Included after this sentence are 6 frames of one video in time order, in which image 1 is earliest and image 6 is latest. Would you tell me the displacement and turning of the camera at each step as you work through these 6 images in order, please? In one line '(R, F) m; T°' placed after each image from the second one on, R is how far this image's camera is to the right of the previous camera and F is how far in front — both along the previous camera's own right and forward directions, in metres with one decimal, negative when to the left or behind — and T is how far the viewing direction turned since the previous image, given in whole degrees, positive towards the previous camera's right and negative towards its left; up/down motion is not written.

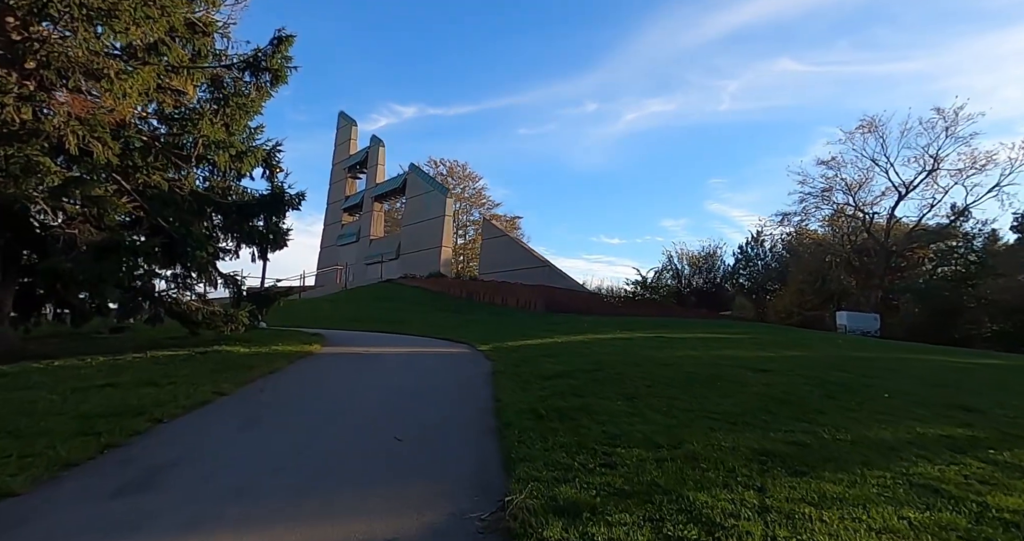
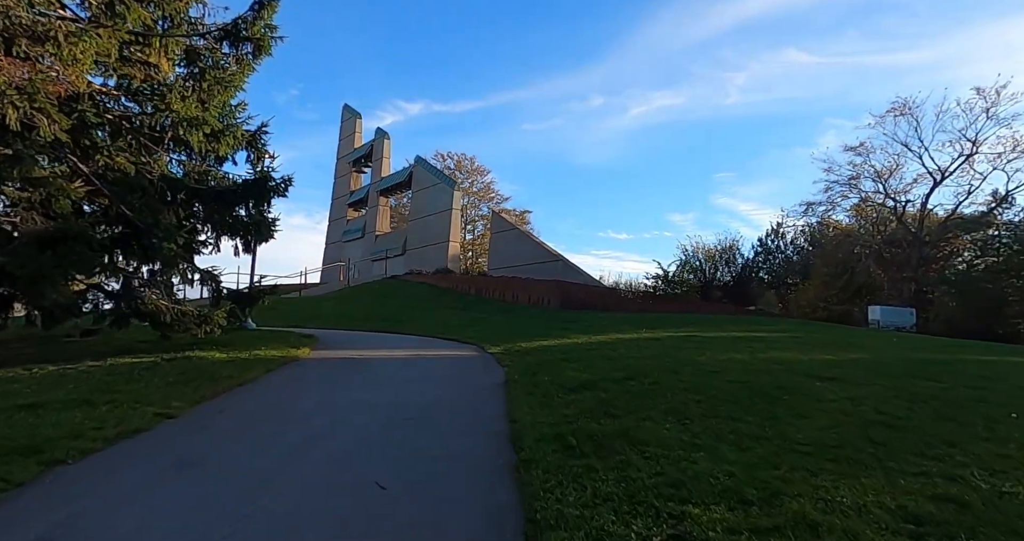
(-0.1, +1.6) m; -1°
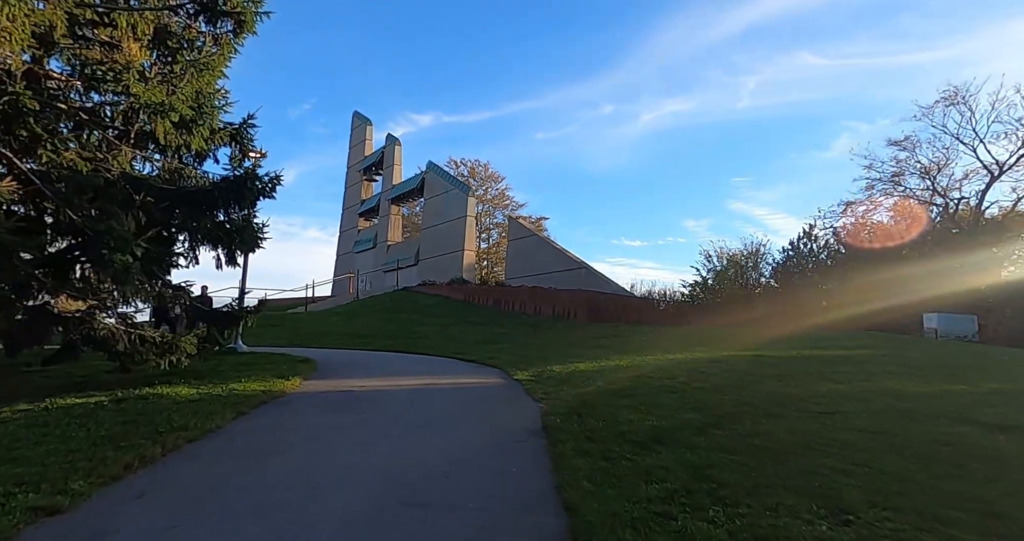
(-0.4, +2.1) m; -2°
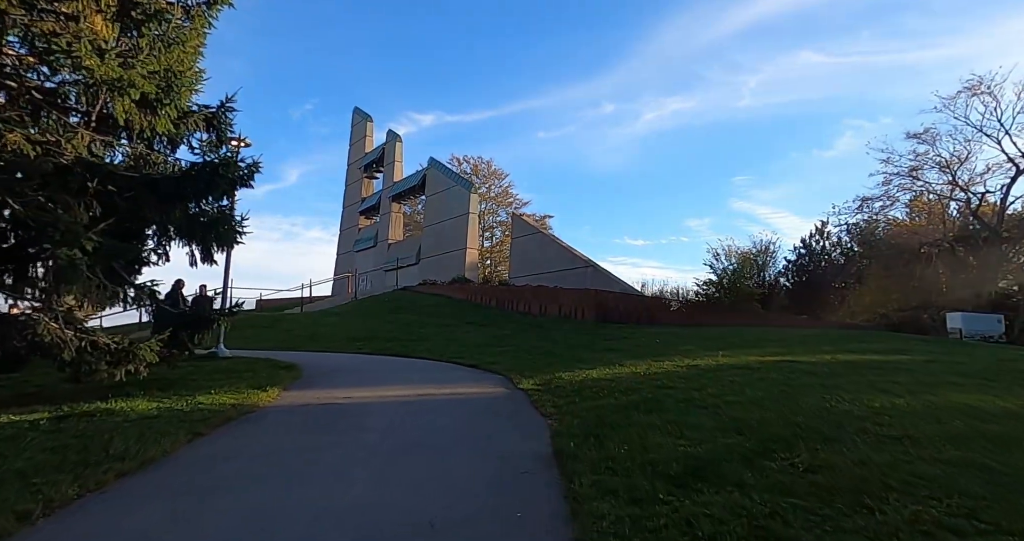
(0.0, +1.1) m; 0°
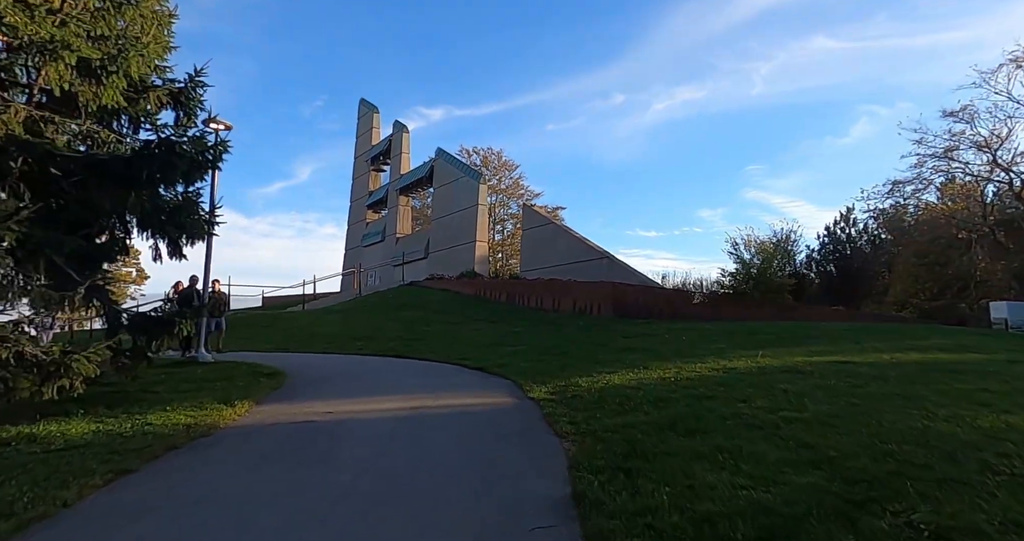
(+0.1, +1.4) m; -1°
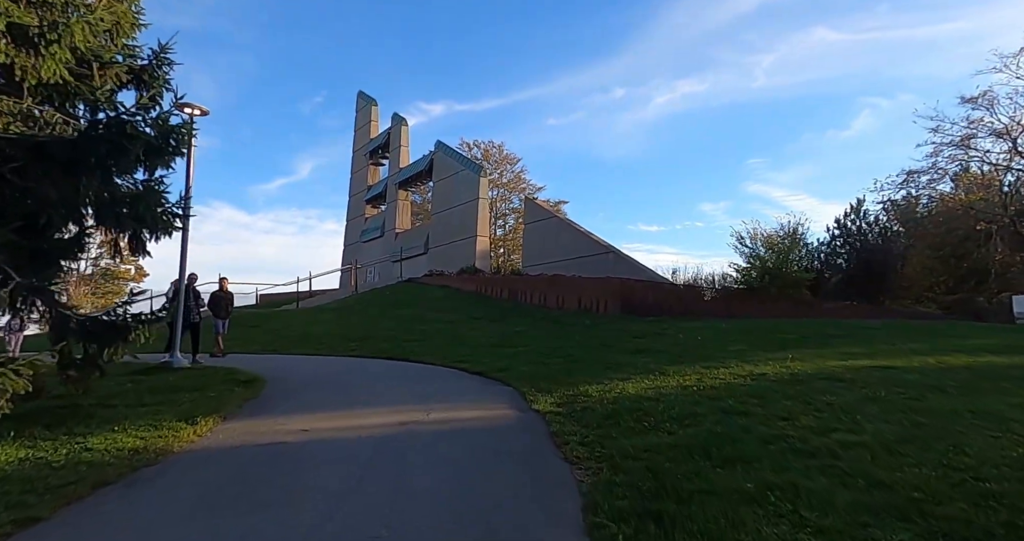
(0.0, +1.0) m; 0°
